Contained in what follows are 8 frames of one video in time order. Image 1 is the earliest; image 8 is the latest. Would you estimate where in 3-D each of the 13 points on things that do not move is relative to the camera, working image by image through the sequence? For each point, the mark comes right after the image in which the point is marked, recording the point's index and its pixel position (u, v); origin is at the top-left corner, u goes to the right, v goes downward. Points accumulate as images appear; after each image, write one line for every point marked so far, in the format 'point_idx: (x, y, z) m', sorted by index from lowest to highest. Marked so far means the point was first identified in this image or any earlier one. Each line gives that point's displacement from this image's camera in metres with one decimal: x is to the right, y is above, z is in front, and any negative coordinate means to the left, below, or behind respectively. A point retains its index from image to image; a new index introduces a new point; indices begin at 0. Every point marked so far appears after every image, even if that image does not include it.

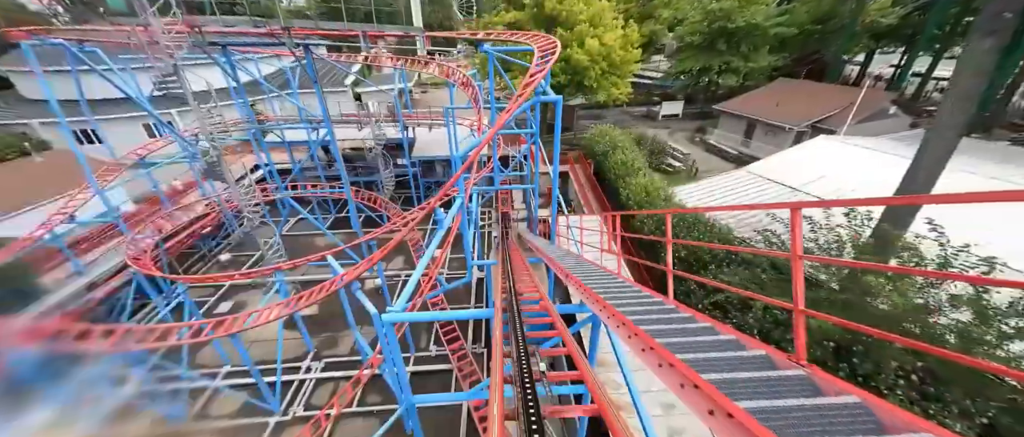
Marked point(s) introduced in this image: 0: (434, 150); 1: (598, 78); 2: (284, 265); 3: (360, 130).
0: (-2.4, +2.1, +10.8) m
1: (+3.2, +5.2, +12.6) m
2: (-4.1, -0.8, +6.2) m
3: (-4.4, +2.7, +10.3) m
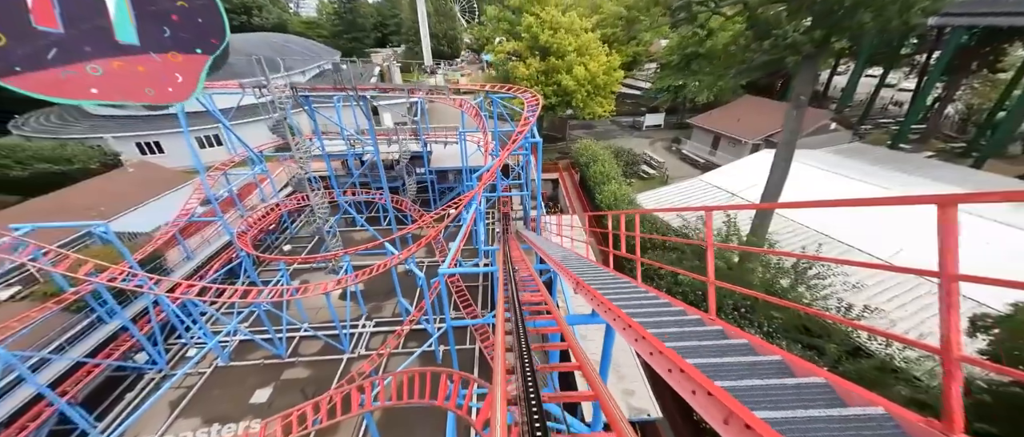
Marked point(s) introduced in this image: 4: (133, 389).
0: (-2.5, +2.2, +13.0) m
1: (+3.2, +5.3, +14.9) m
2: (-4.1, -0.8, +8.5) m
3: (-4.5, +2.7, +12.5) m
4: (-7.4, -3.3, +6.6) m
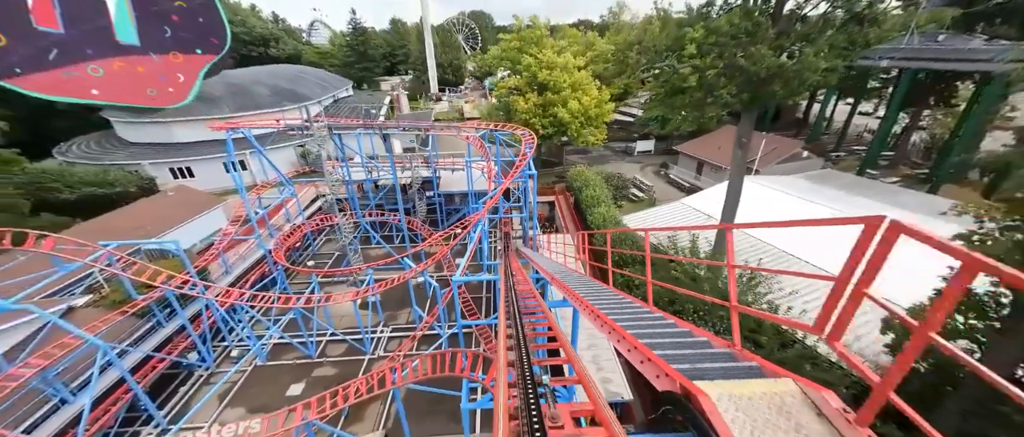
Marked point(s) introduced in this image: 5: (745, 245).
0: (-2.4, +1.4, +14.4) m
1: (+3.2, +4.3, +16.4) m
2: (-4.1, -1.3, +9.7) m
3: (-4.4, +1.9, +13.9) m
4: (-7.4, -3.7, +7.7) m
5: (+6.3, -0.7, +9.2) m
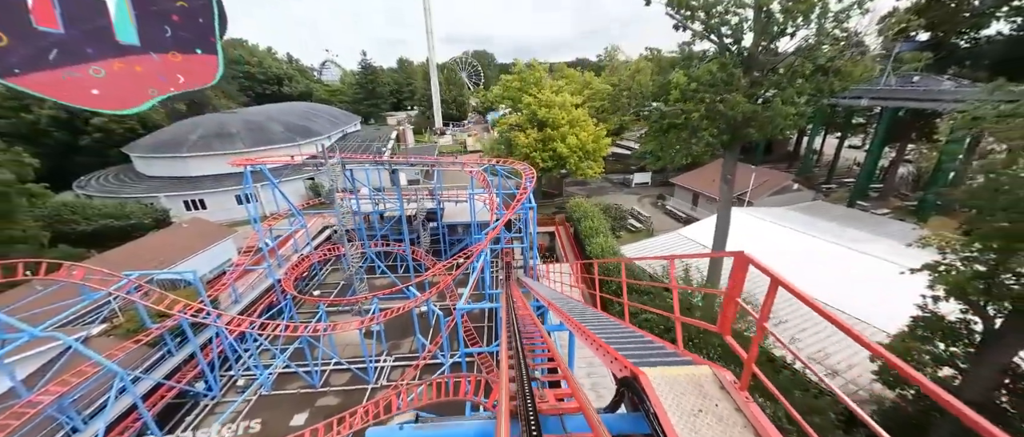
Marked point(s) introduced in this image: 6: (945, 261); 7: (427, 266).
0: (-2.4, +0.1, +14.9) m
1: (+3.3, +2.8, +17.1) m
2: (-4.1, -2.2, +9.9) m
3: (-4.4, +0.6, +14.5) m
4: (-7.3, -4.5, +7.8) m
5: (+6.3, -1.6, +9.5) m
6: (+6.6, -0.7, +5.2) m
7: (-3.3, -1.8, +13.0) m
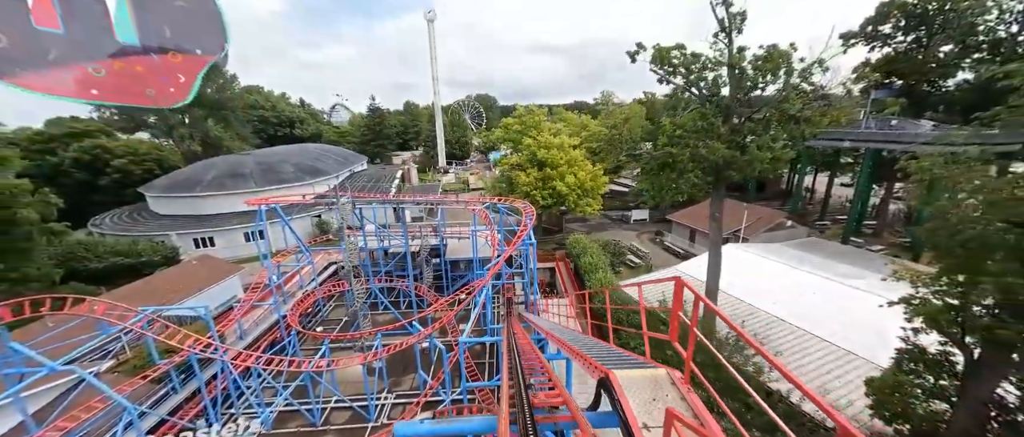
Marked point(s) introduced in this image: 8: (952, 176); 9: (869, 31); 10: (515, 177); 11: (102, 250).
0: (-2.3, -1.6, +15.2) m
1: (+3.3, +1.0, +17.7) m
2: (-4.0, -3.3, +10.1) m
3: (-4.3, -1.0, +14.9) m
4: (-7.3, -5.3, +7.7) m
5: (+6.4, -2.6, +9.7) m
6: (+6.6, -1.2, +5.5) m
7: (-3.2, -3.2, +13.2) m
8: (+6.4, +0.6, +4.9) m
9: (+18.8, +9.8, +17.8) m
10: (+0.1, +2.2, +18.1) m
11: (-18.5, -1.4, +15.3) m
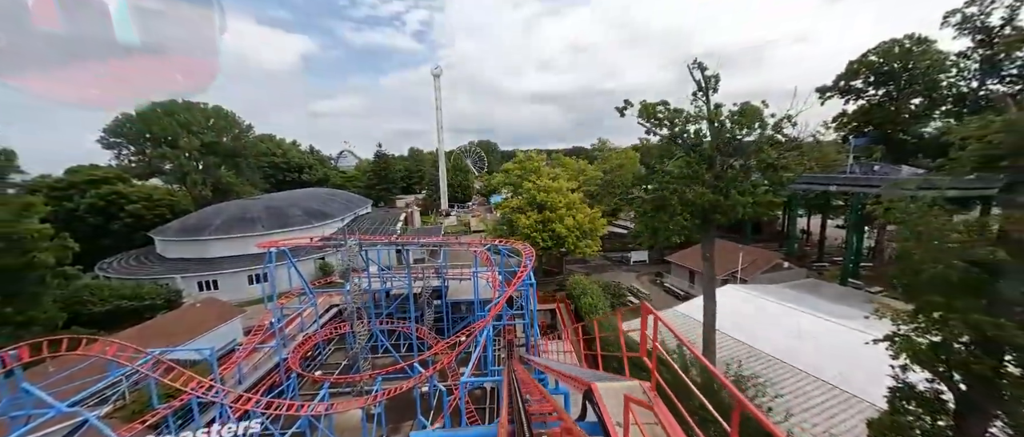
0: (-2.3, -3.5, +15.4) m
1: (+3.4, -1.2, +18.1) m
2: (-4.0, -4.6, +10.1) m
3: (-4.3, -2.8, +15.1) m
4: (-7.3, -6.3, +7.5) m
5: (+6.4, -3.8, +9.7) m
6: (+6.6, -1.9, +5.7) m
7: (-3.2, -4.9, +13.1) m
8: (+6.4, 0.0, +5.4) m
9: (+18.8, +7.5, +19.3) m
10: (+0.2, -0.1, +18.7) m
11: (-18.4, -3.4, +15.5) m
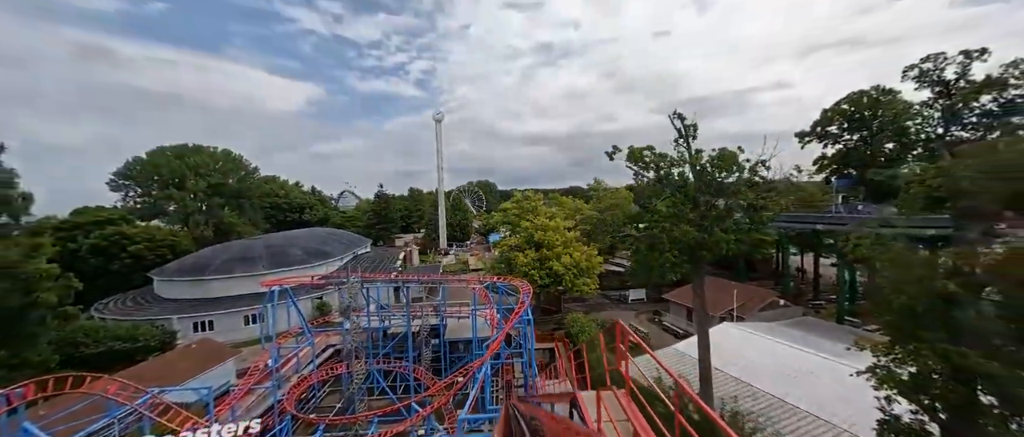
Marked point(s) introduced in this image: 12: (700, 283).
0: (-2.4, -5.2, +15.3) m
1: (+3.2, -3.3, +18.3) m
2: (-4.1, -5.7, +9.9) m
3: (-4.4, -4.6, +15.1) m
4: (-7.3, -7.1, +7.1) m
5: (+6.3, -4.8, +9.7) m
6: (+6.5, -2.5, +6.0) m
7: (-3.3, -6.3, +12.9) m
8: (+6.4, -0.6, +5.8) m
9: (+18.7, +5.3, +20.6) m
10: (+0.1, -2.2, +19.0) m
11: (-18.5, -5.2, +15.4) m
12: (+5.4, -1.9, +9.7) m
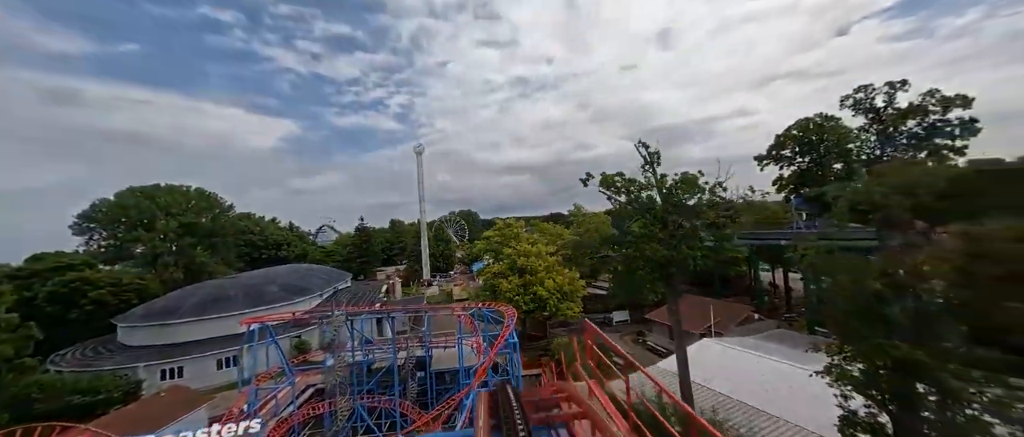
0: (-3.0, -6.5, +15.1) m
1: (+2.4, -4.7, +18.6) m
2: (-4.4, -6.7, +9.6) m
3: (-5.0, -5.9, +14.9) m
4: (-7.4, -7.9, +6.6) m
5: (+6.0, -5.4, +10.0) m
6: (+6.3, -2.8, +6.5) m
7: (-3.7, -7.5, +12.6) m
8: (+6.0, -0.9, +6.5) m
9: (+17.4, +4.3, +22.3) m
10: (-0.8, -3.7, +19.2) m
11: (-19.1, -7.1, +14.3) m
12: (+4.9, -2.4, +10.3) m
